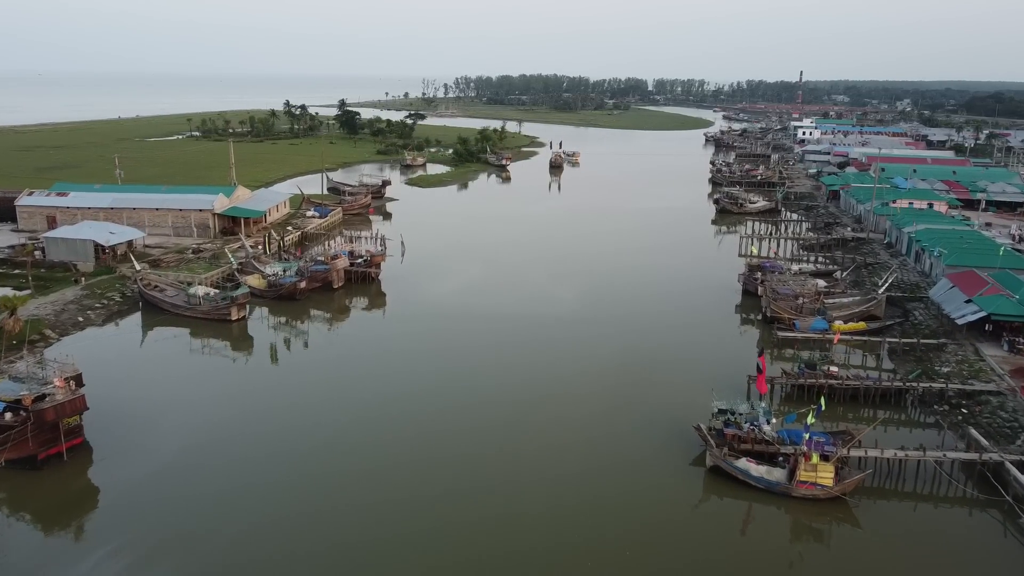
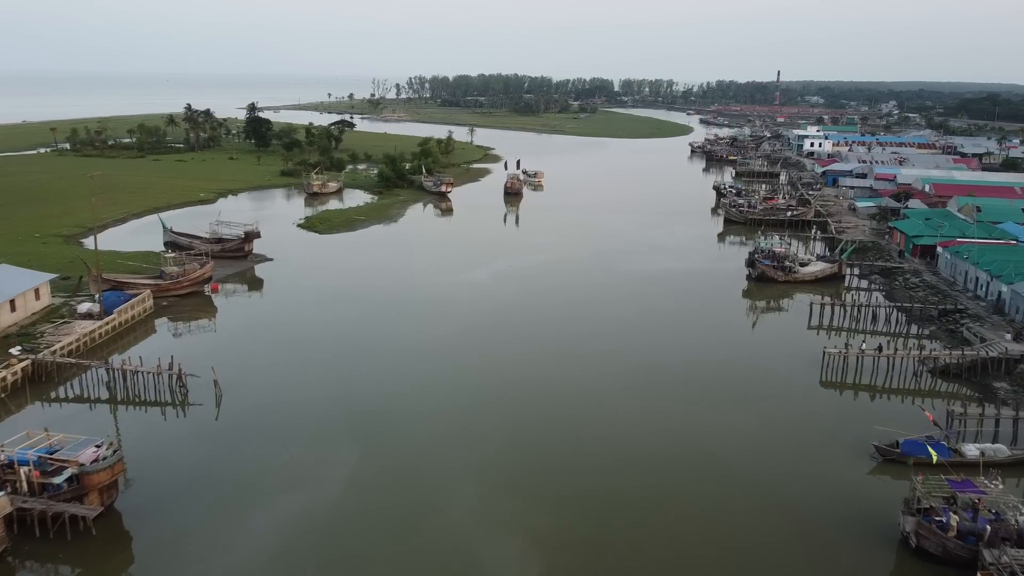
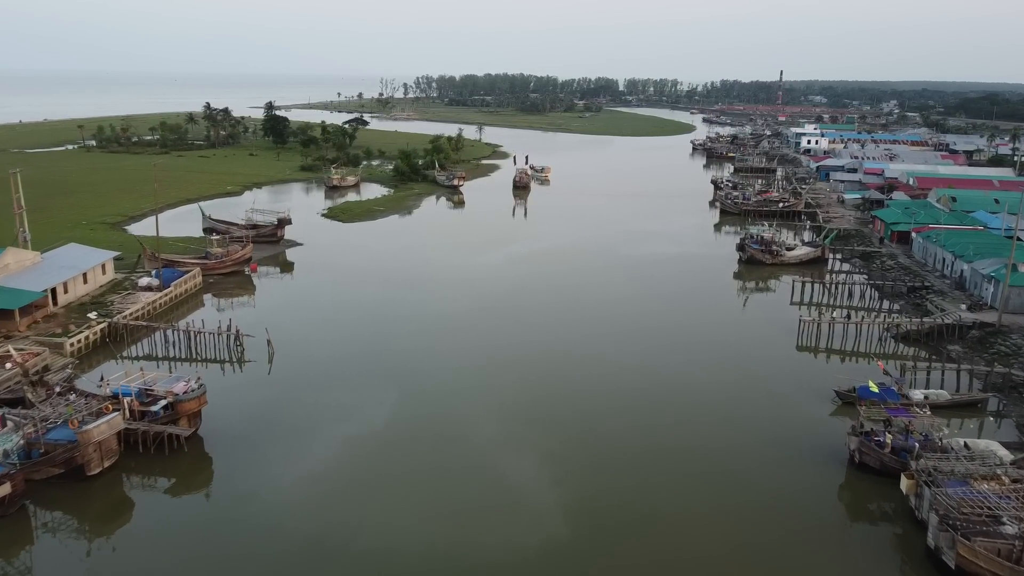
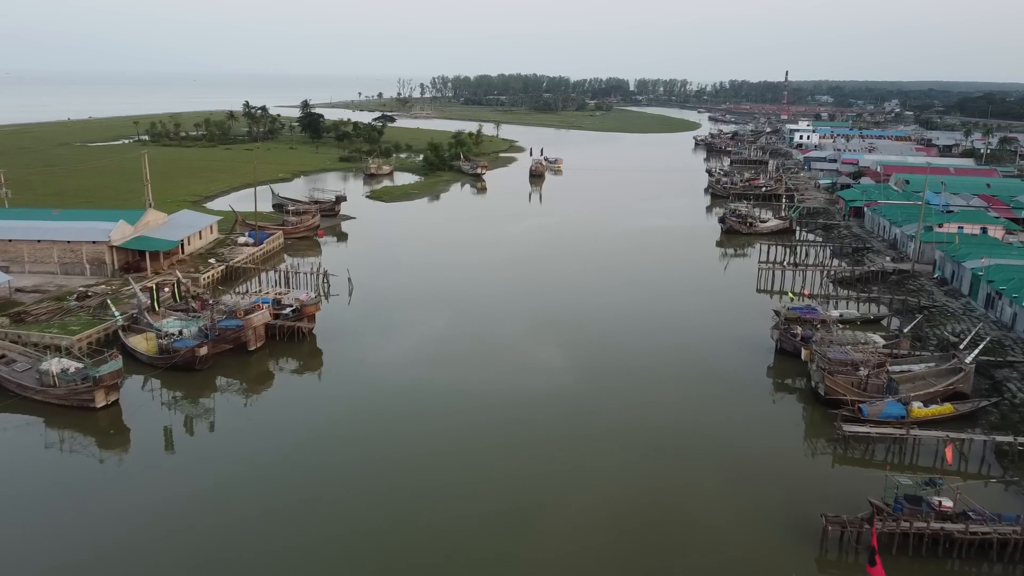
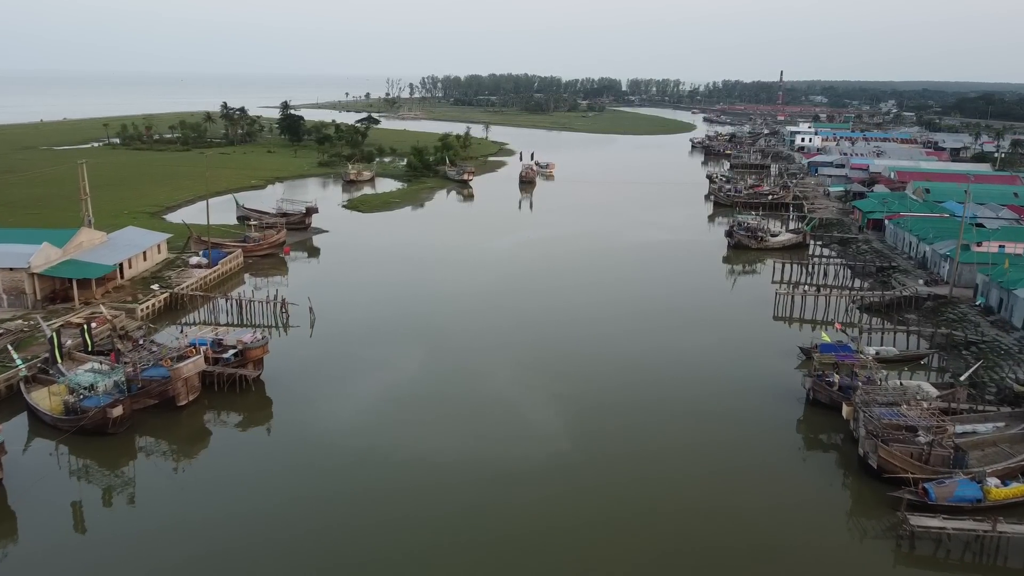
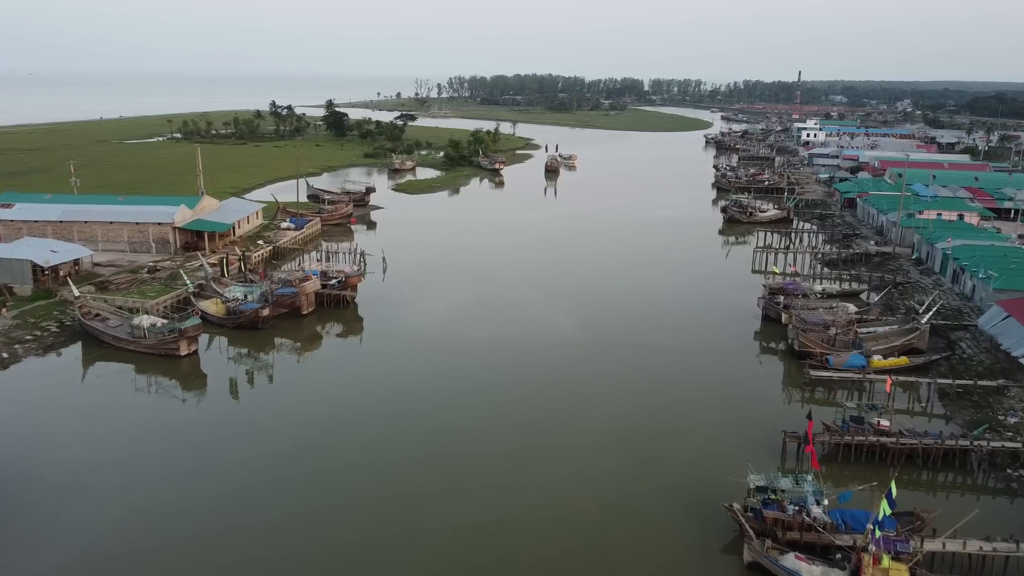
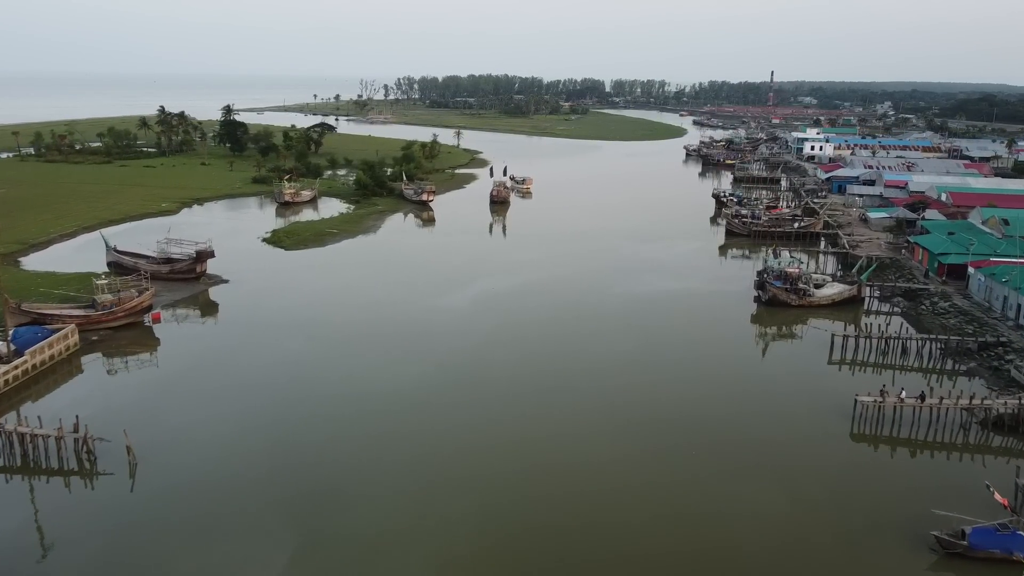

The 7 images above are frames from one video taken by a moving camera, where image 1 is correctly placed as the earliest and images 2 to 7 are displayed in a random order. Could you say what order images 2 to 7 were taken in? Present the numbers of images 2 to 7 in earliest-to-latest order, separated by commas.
6, 4, 5, 3, 2, 7
